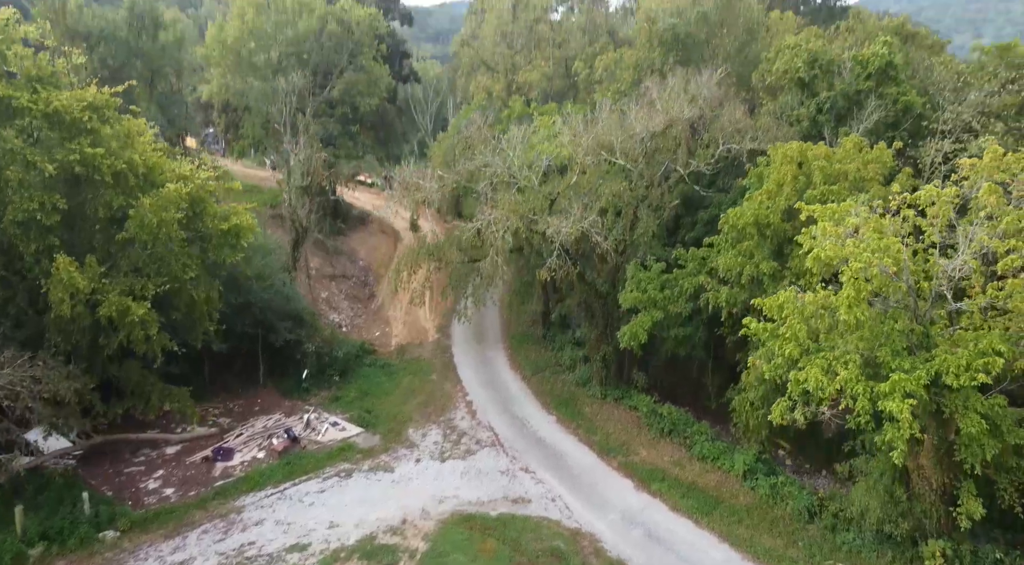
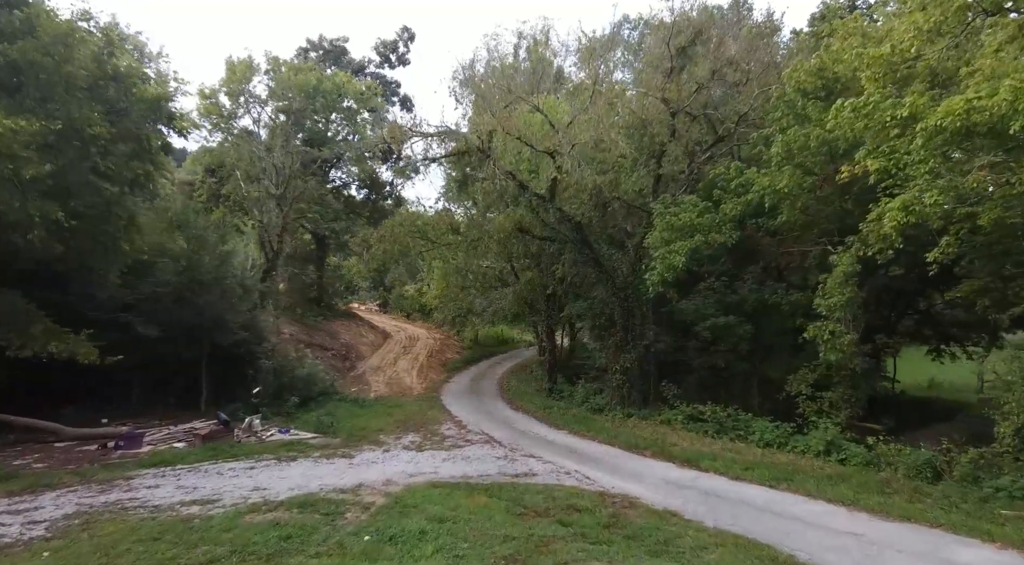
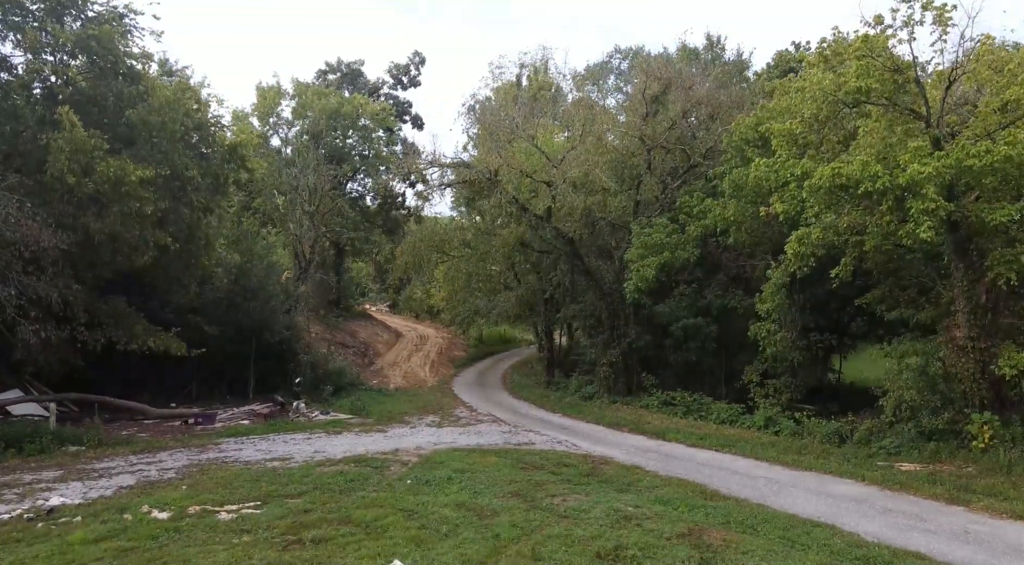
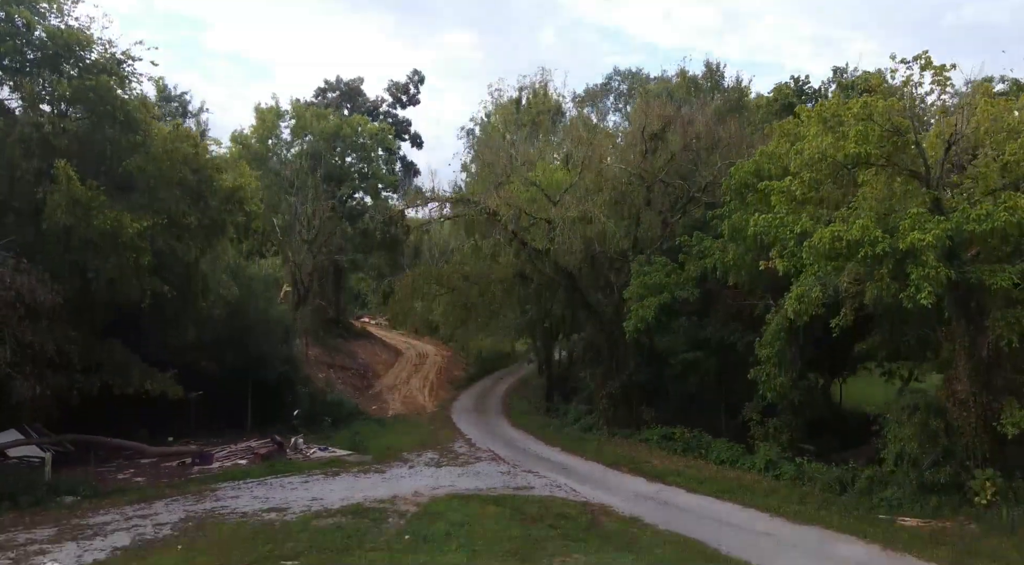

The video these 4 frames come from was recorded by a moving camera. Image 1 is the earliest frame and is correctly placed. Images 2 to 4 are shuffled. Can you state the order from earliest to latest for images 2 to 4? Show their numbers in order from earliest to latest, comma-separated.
4, 3, 2
